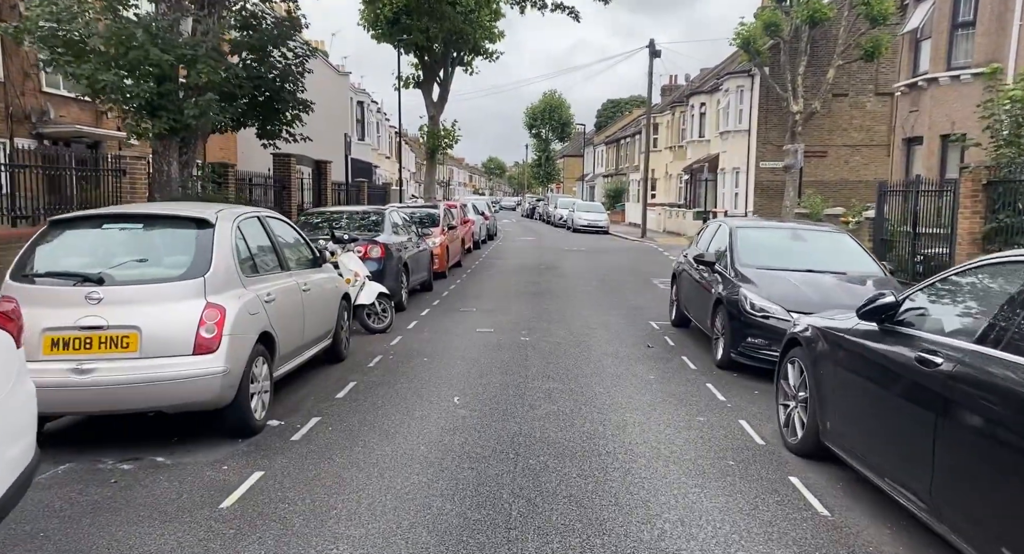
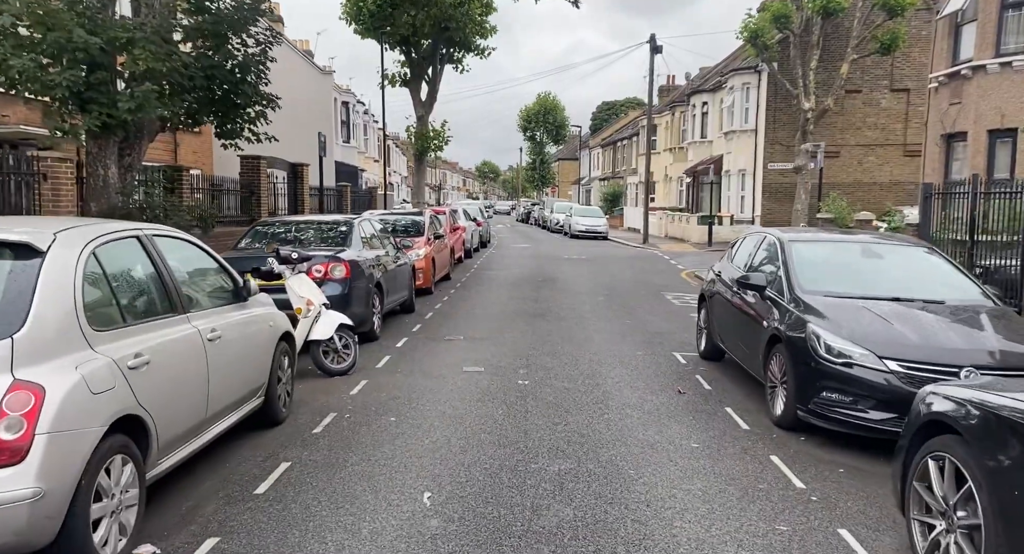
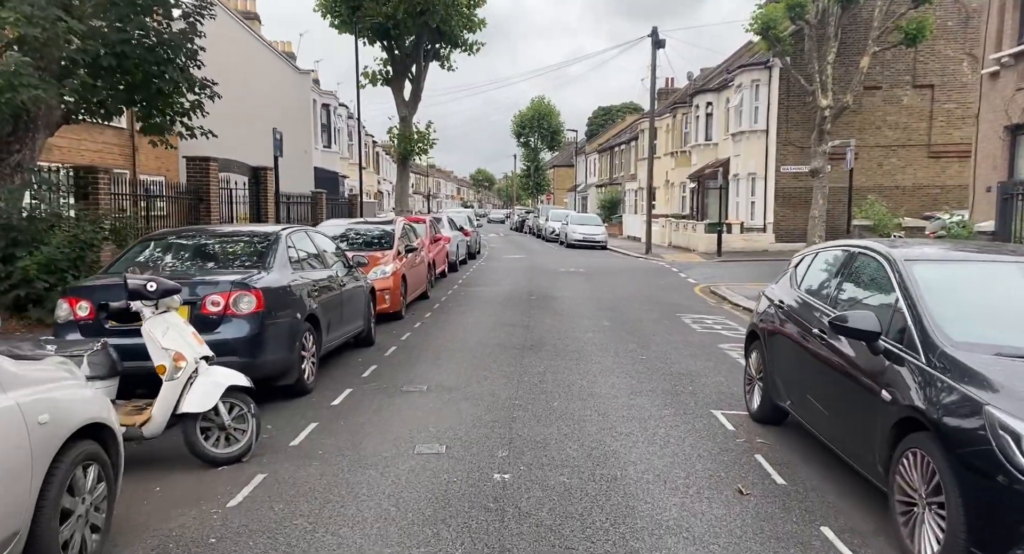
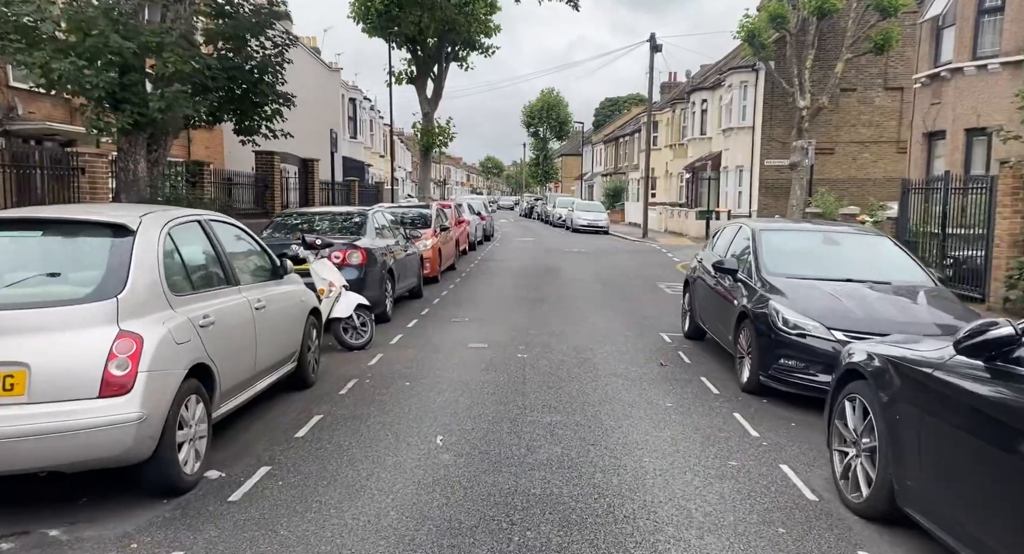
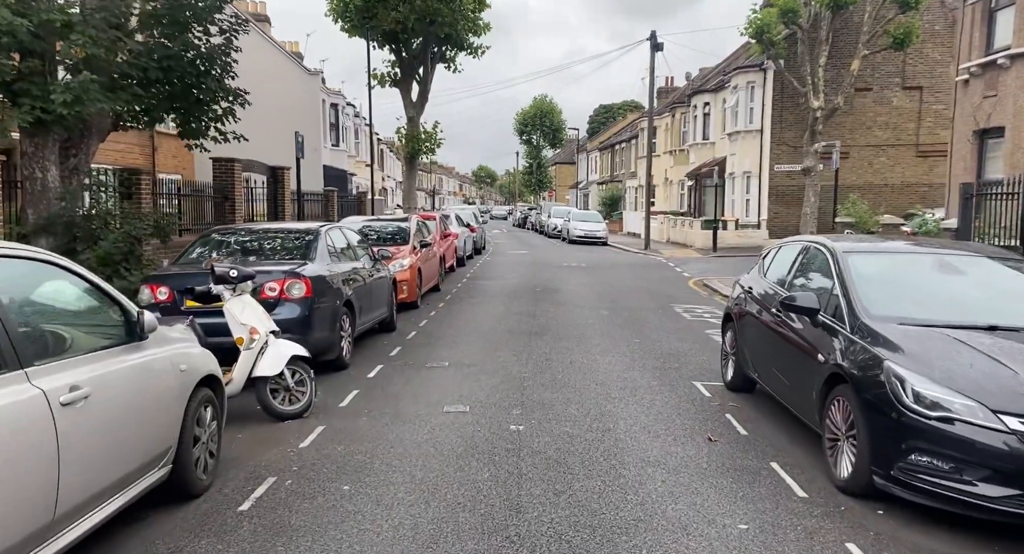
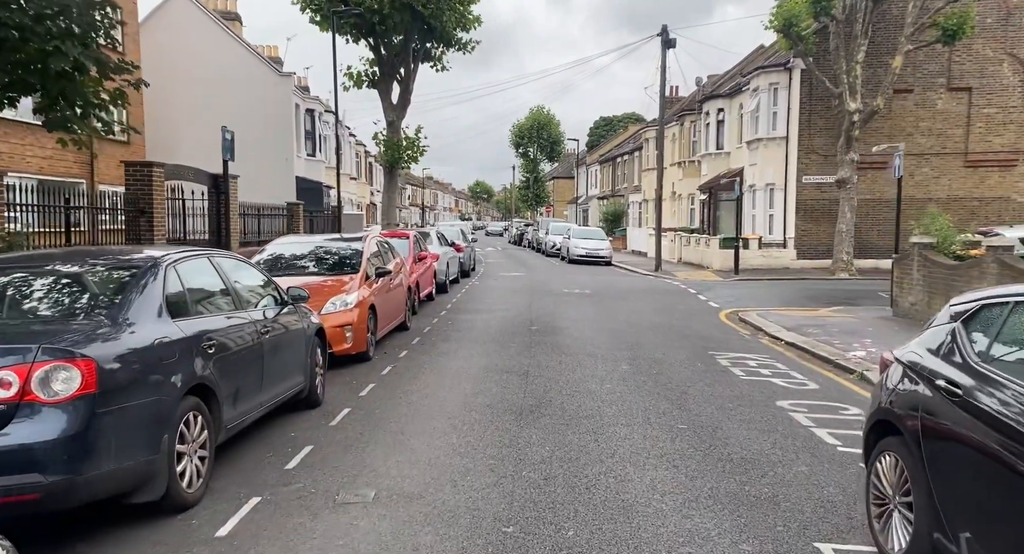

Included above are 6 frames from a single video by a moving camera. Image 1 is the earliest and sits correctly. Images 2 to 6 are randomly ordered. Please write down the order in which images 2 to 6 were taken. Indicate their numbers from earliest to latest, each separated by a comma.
4, 2, 5, 3, 6
